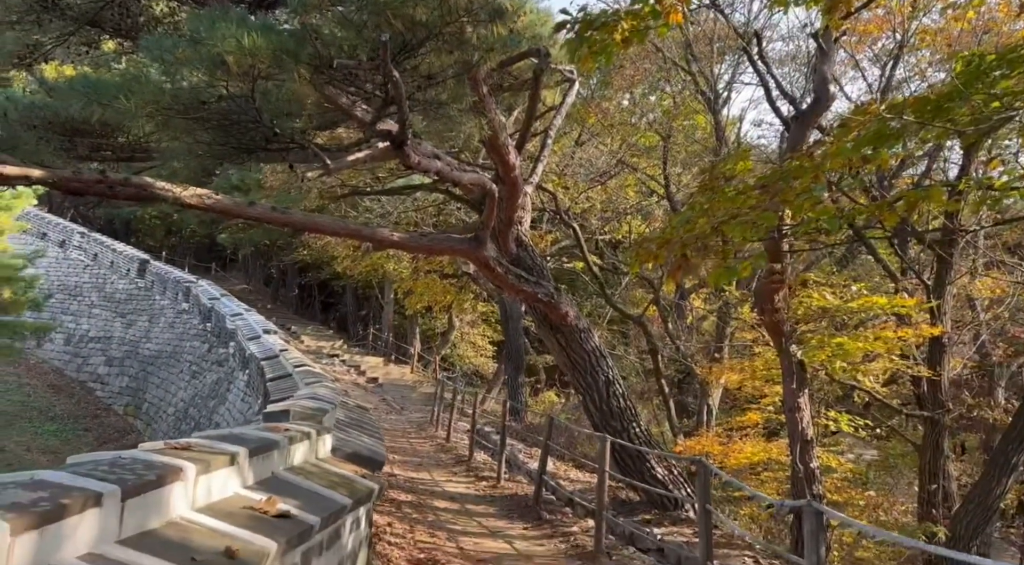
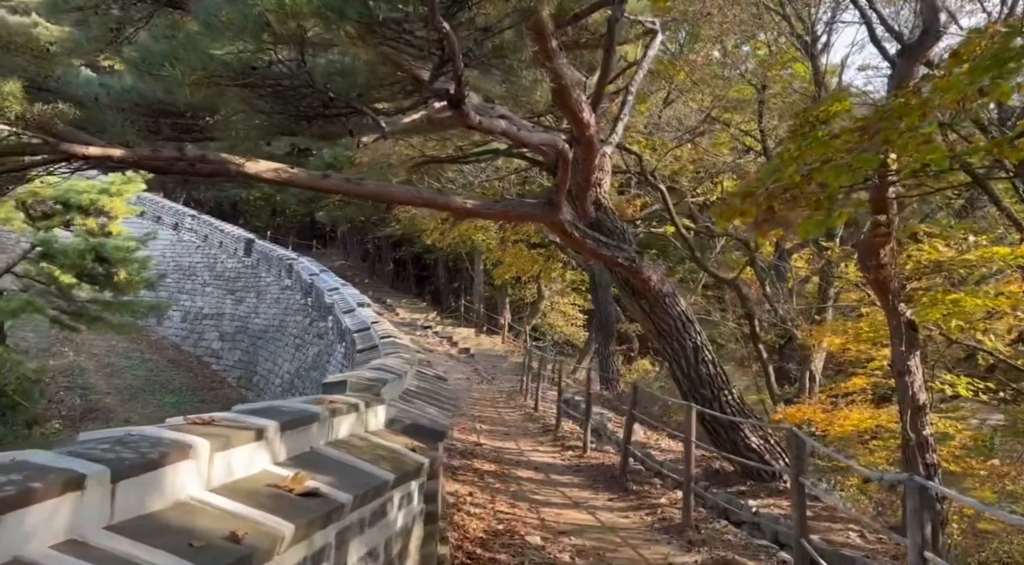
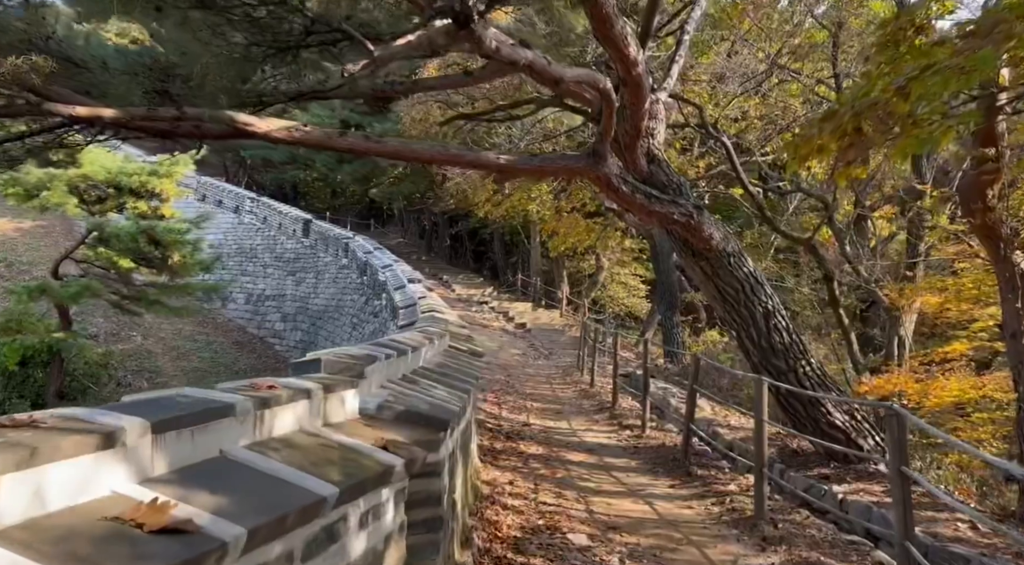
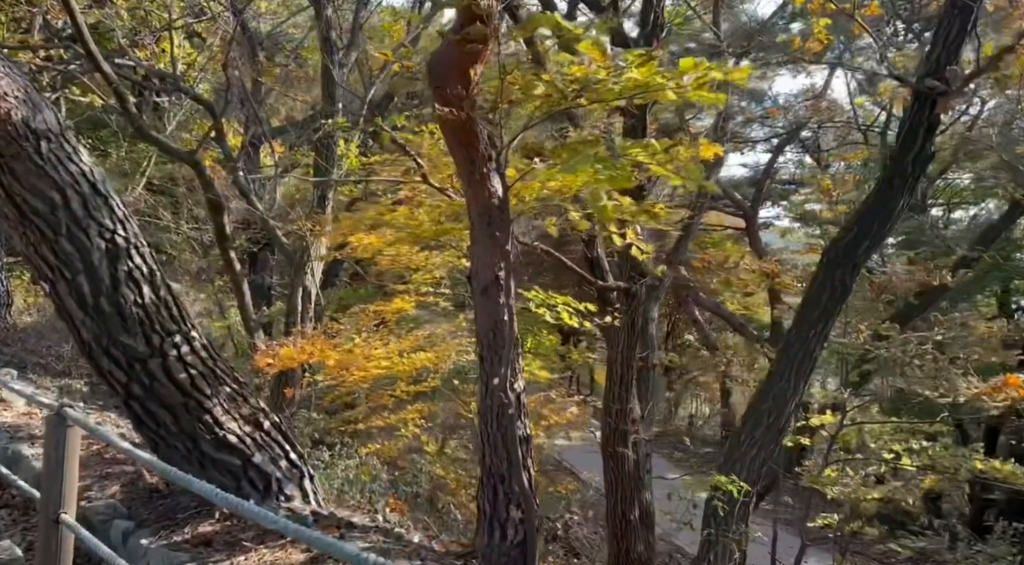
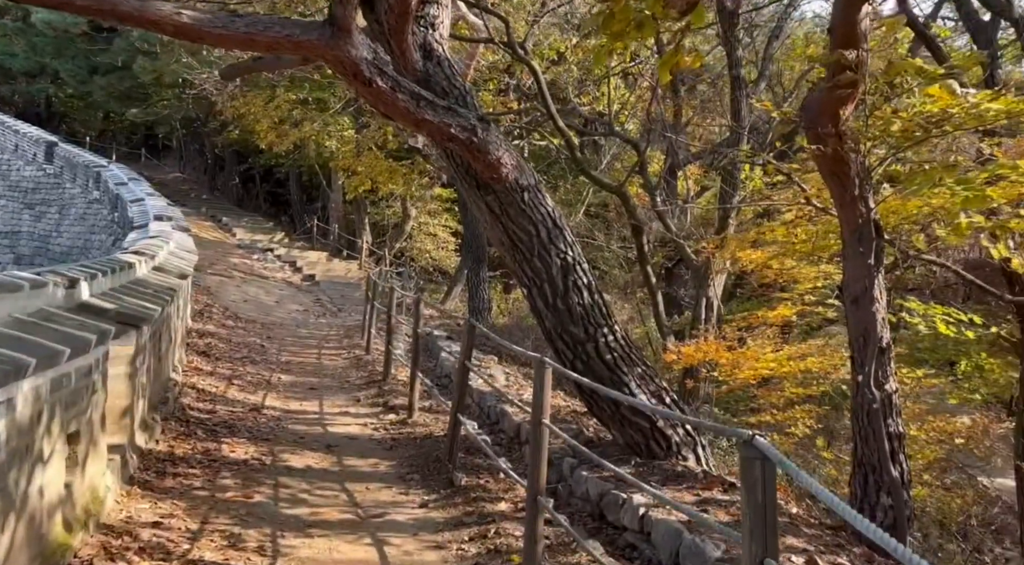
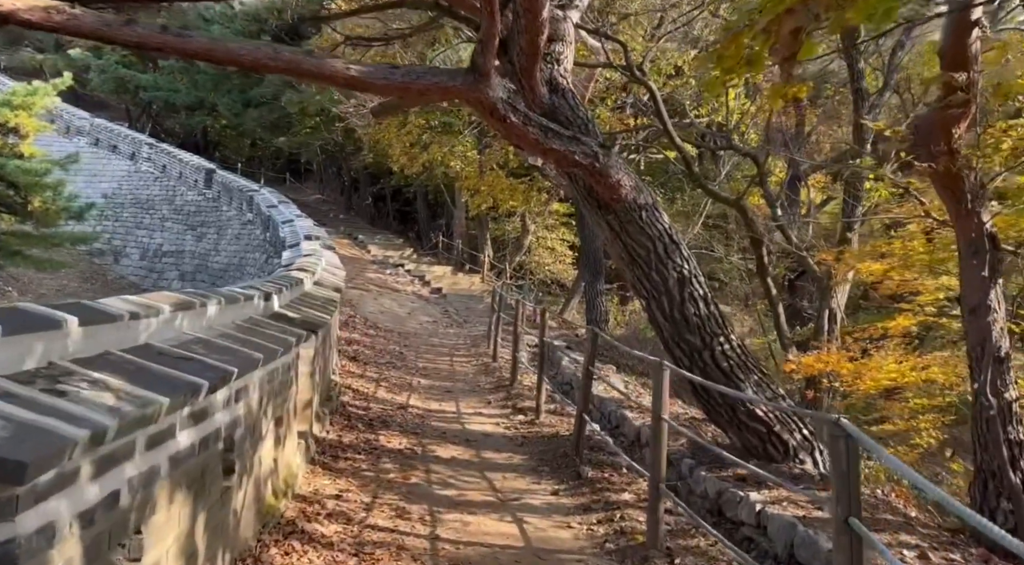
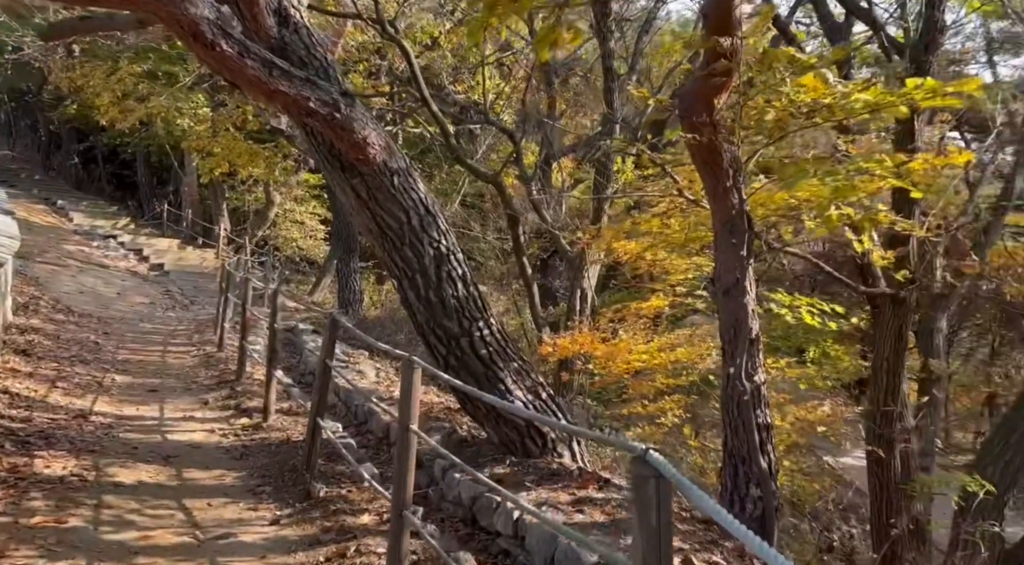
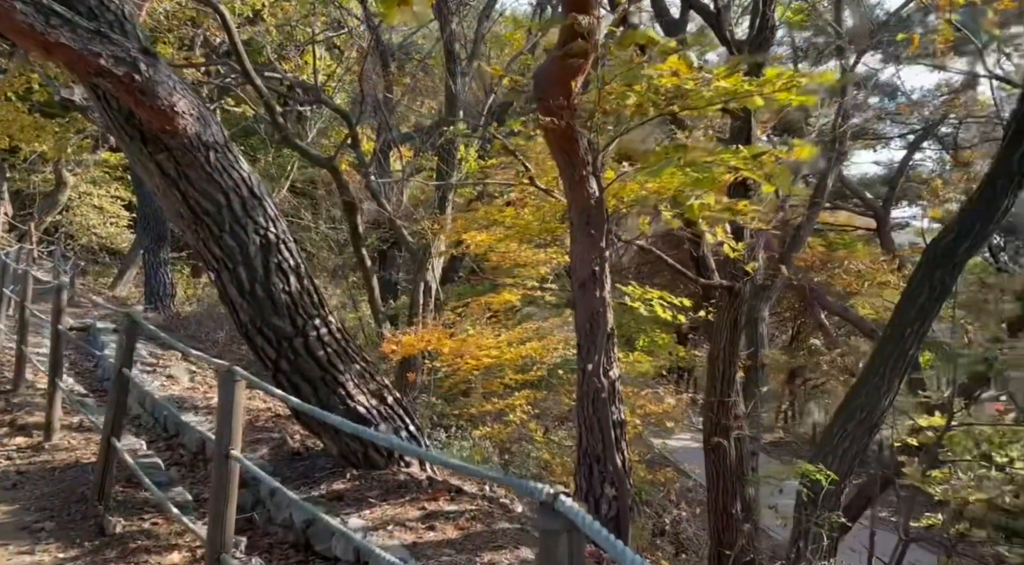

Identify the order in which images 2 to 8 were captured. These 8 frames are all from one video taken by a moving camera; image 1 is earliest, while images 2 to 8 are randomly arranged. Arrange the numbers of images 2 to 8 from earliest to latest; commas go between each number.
2, 3, 6, 5, 7, 8, 4
